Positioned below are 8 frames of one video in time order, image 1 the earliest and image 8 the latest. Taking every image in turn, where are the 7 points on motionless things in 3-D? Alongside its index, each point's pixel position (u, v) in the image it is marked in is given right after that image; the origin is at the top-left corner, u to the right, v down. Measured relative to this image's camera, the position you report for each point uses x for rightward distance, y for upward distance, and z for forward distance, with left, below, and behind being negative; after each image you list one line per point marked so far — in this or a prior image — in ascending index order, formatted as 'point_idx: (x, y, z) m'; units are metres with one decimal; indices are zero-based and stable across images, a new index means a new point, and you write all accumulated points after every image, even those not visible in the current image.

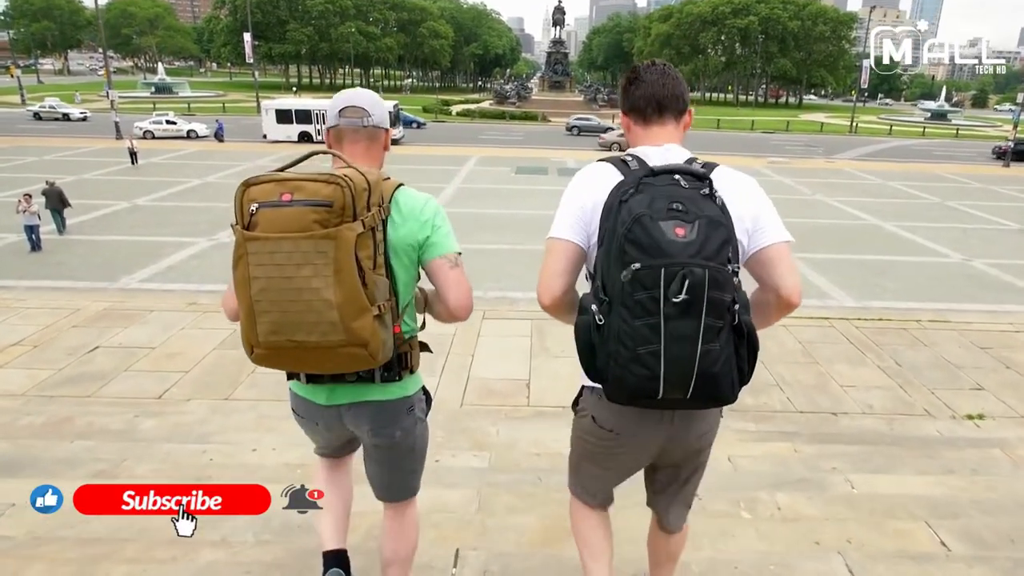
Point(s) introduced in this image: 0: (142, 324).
0: (-3.8, -0.4, +7.4) m
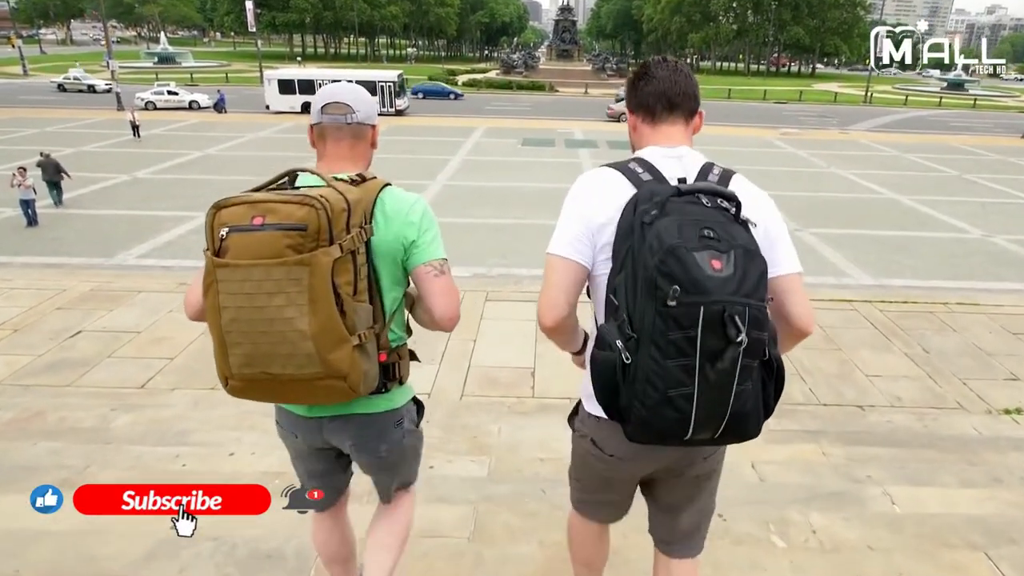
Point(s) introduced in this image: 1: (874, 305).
0: (-3.8, -0.2, +7.0) m
1: (+4.2, -0.2, +8.3) m
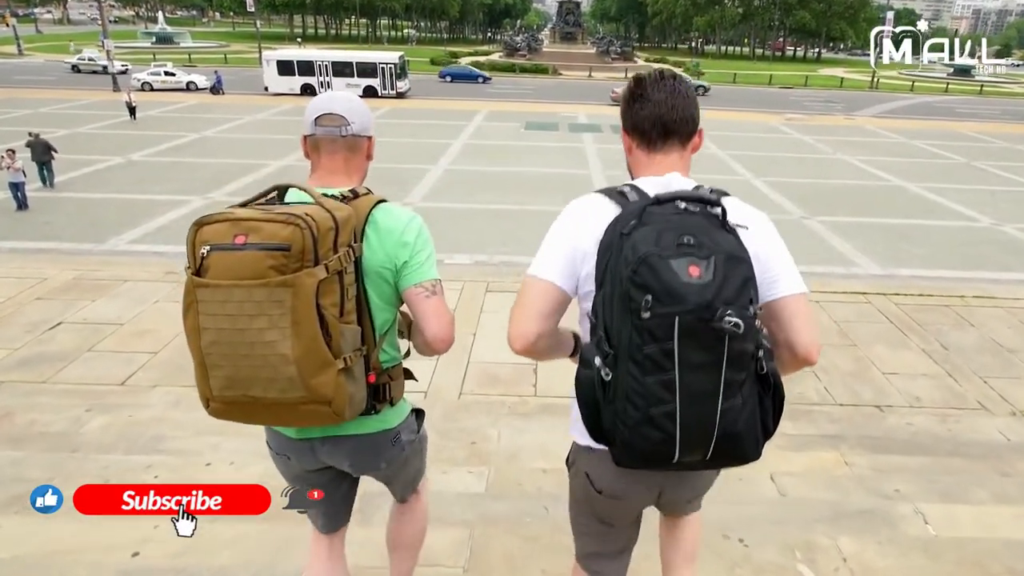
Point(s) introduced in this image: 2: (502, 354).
0: (-3.8, -0.1, +6.7) m
1: (+4.2, -0.1, +8.0) m
2: (-0.1, -0.6, +6.2) m
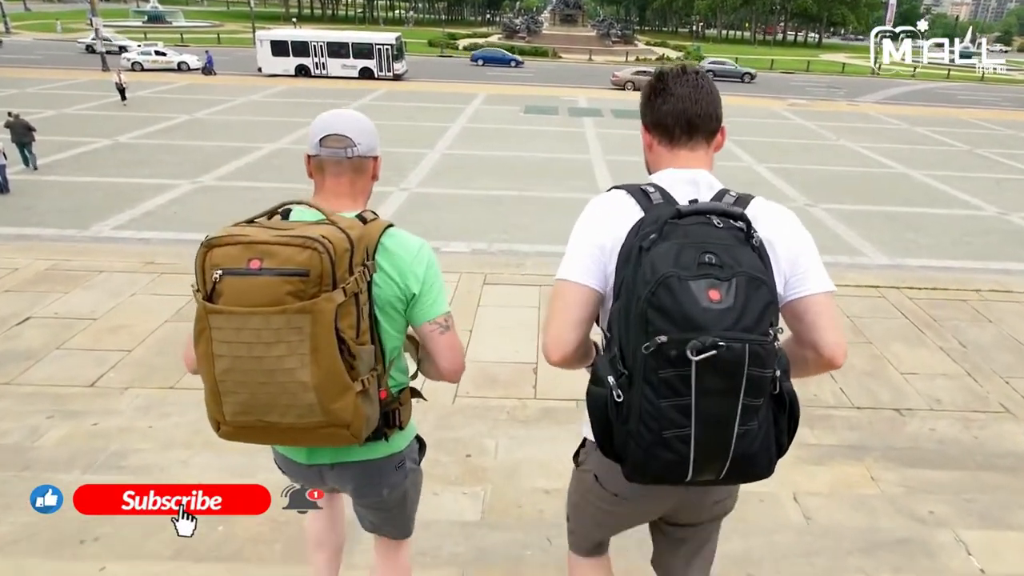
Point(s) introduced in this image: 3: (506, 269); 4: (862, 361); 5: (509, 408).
0: (-3.8, 0.0, +6.3) m
1: (+4.2, 0.0, +7.7) m
2: (-0.1, -0.5, +5.9) m
3: (-0.1, +0.2, +8.3) m
4: (+3.0, -0.6, +6.0) m
5: (0.0, -0.8, +4.8) m
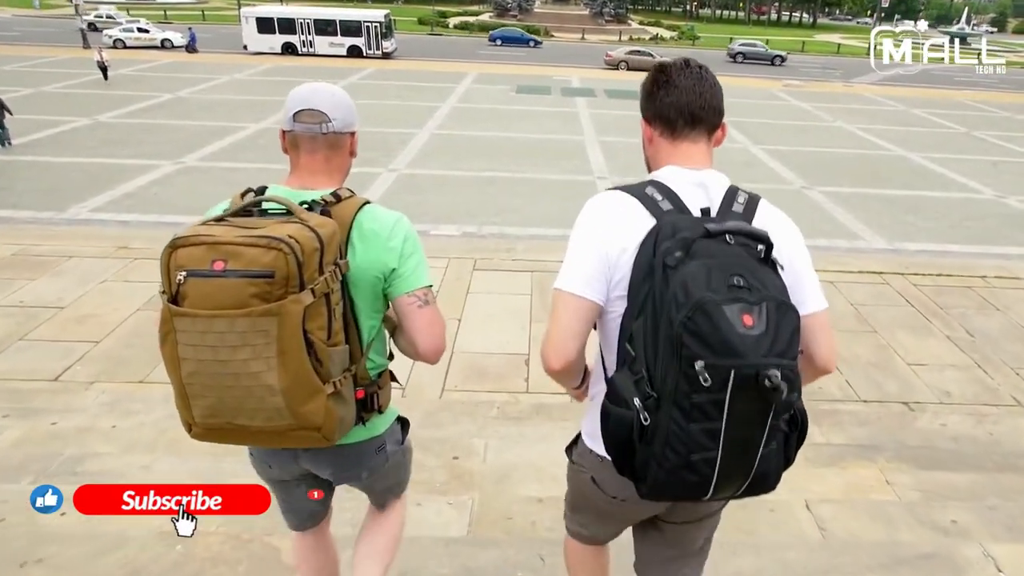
0: (-3.8, +0.1, +6.0) m
1: (+4.1, +0.1, +7.4) m
2: (-0.2, -0.4, +5.6) m
3: (-0.2, +0.4, +8.0) m
4: (+2.9, -0.5, +5.8) m
5: (-0.1, -0.7, +4.5) m
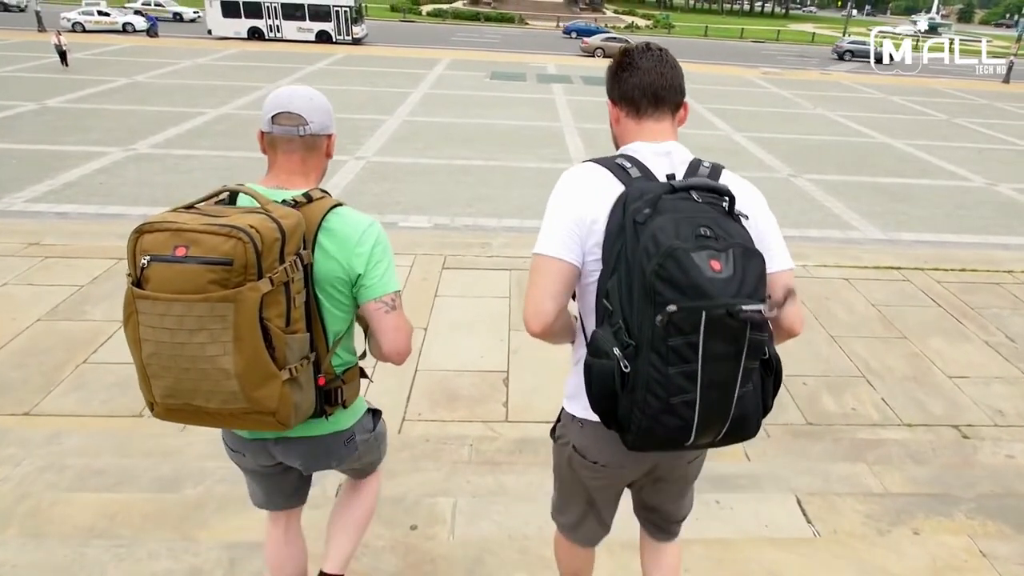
0: (-4.0, 0.0, +5.0) m
1: (+3.9, +0.1, +6.7) m
2: (-0.3, -0.5, +4.7) m
3: (-0.4, +0.4, +7.1) m
4: (+2.7, -0.5, +5.0) m
5: (-0.2, -0.8, +3.6) m
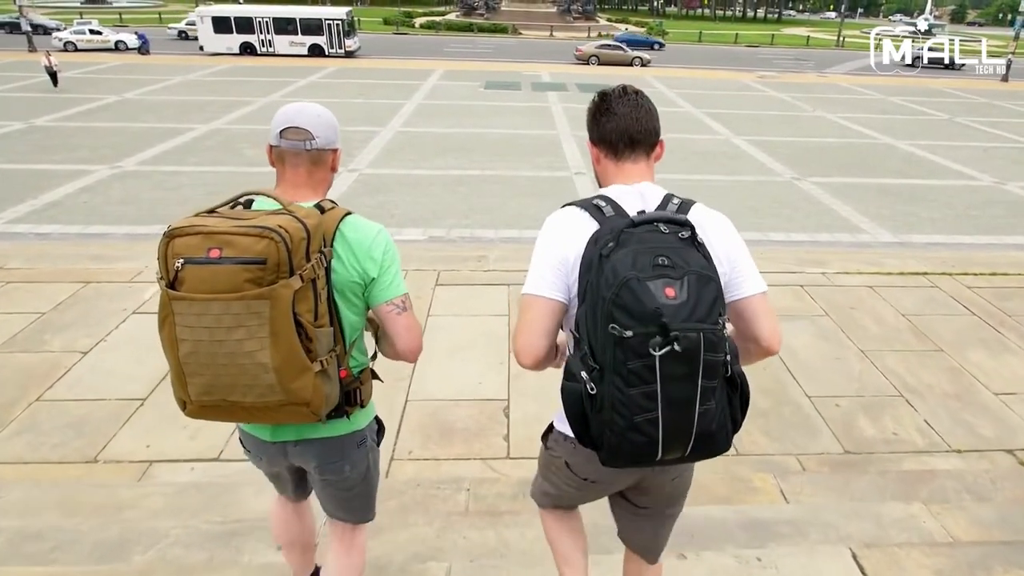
0: (-4.0, -0.2, +4.6) m
1: (+3.9, +0.1, +6.2) m
2: (-0.3, -0.6, +4.3) m
3: (-0.4, +0.2, +6.7) m
4: (+2.7, -0.6, +4.6) m
5: (-0.2, -0.9, +3.2) m
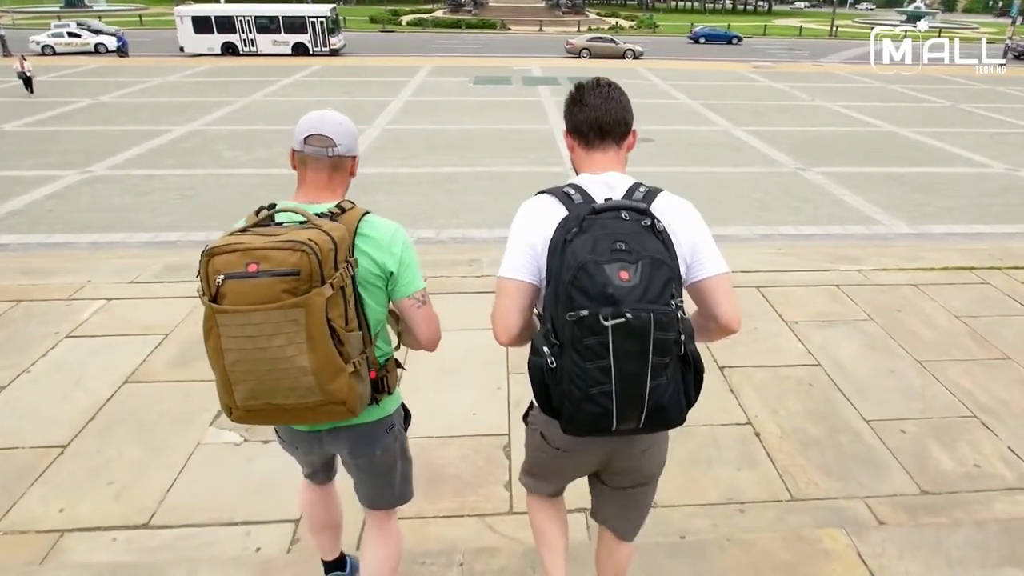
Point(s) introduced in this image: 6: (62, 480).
0: (-4.0, -0.3, +3.8) m
1: (+3.9, +0.1, +5.6) m
2: (-0.3, -0.6, +3.6) m
3: (-0.5, +0.2, +6.0) m
4: (+2.7, -0.6, +3.9) m
5: (-0.2, -0.9, +2.5) m
6: (-1.9, -0.8, +3.0) m
